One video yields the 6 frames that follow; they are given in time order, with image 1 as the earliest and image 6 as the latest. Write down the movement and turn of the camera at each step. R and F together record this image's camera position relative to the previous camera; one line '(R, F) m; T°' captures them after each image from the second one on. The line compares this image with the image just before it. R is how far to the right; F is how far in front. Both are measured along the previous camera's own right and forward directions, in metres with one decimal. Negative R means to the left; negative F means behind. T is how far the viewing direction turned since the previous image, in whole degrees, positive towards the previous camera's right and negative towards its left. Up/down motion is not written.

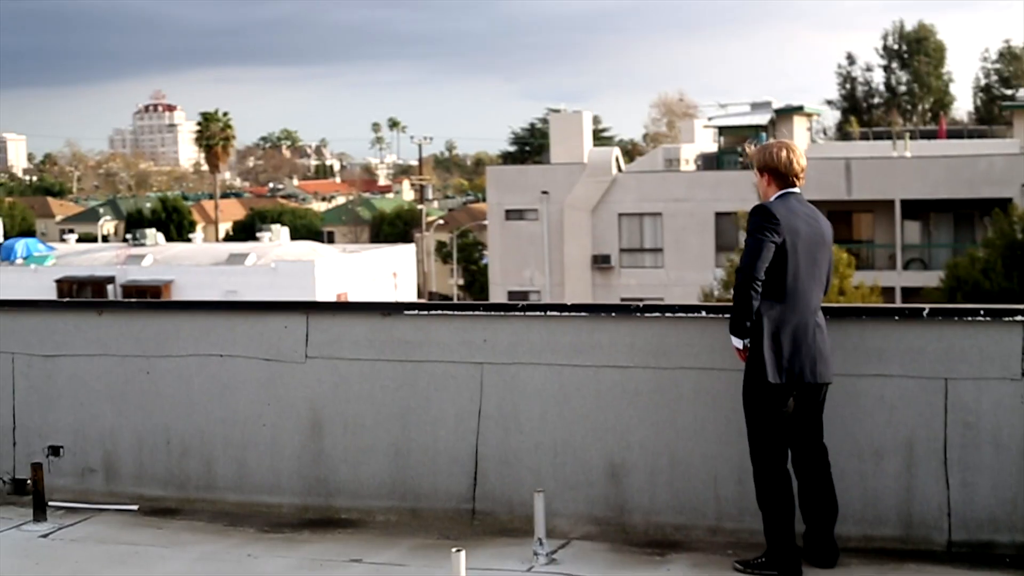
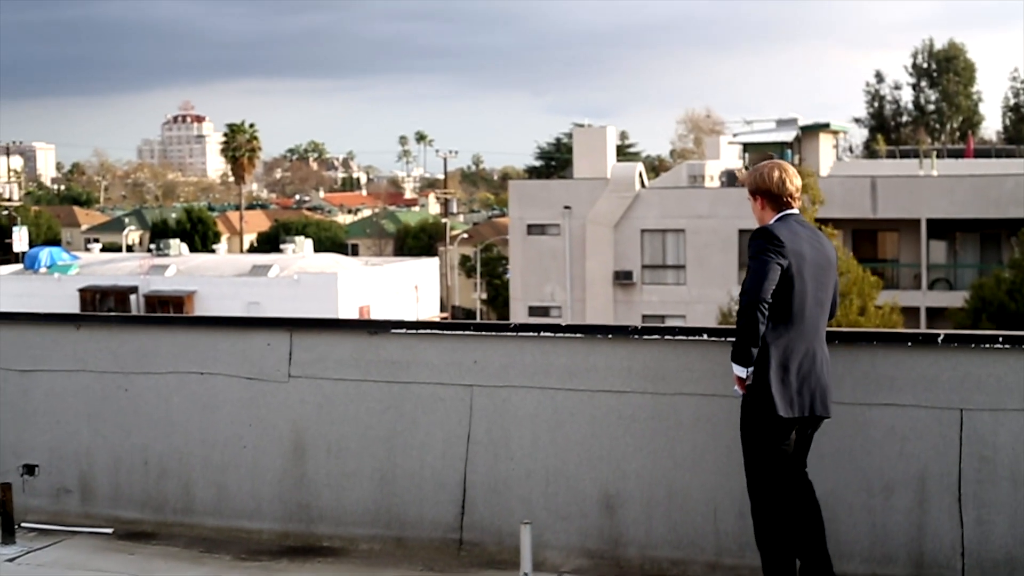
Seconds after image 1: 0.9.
(+0.1, +0.3) m; -1°
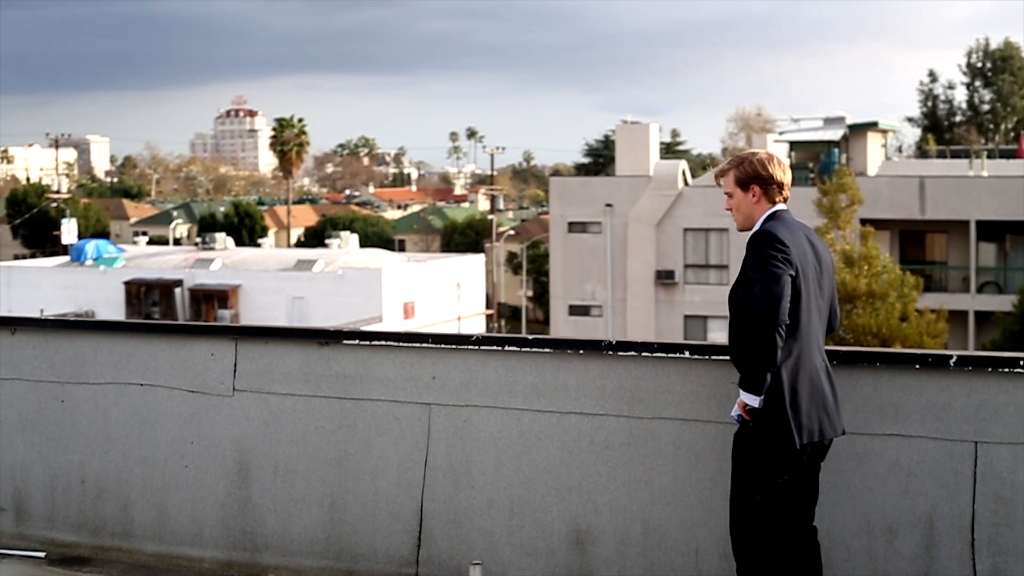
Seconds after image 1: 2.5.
(+0.3, +0.6) m; -2°
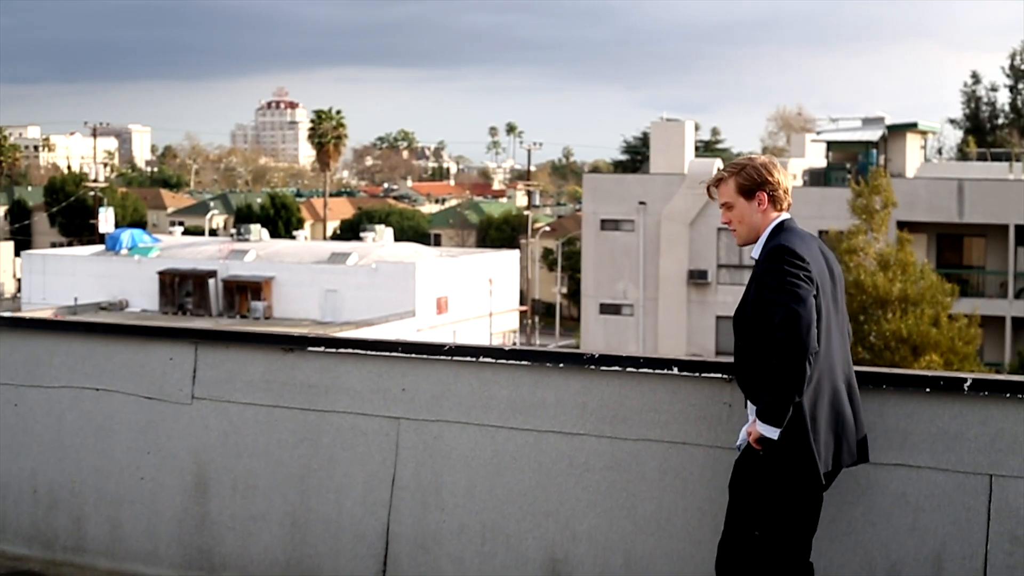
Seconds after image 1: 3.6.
(+0.2, +0.4) m; -2°
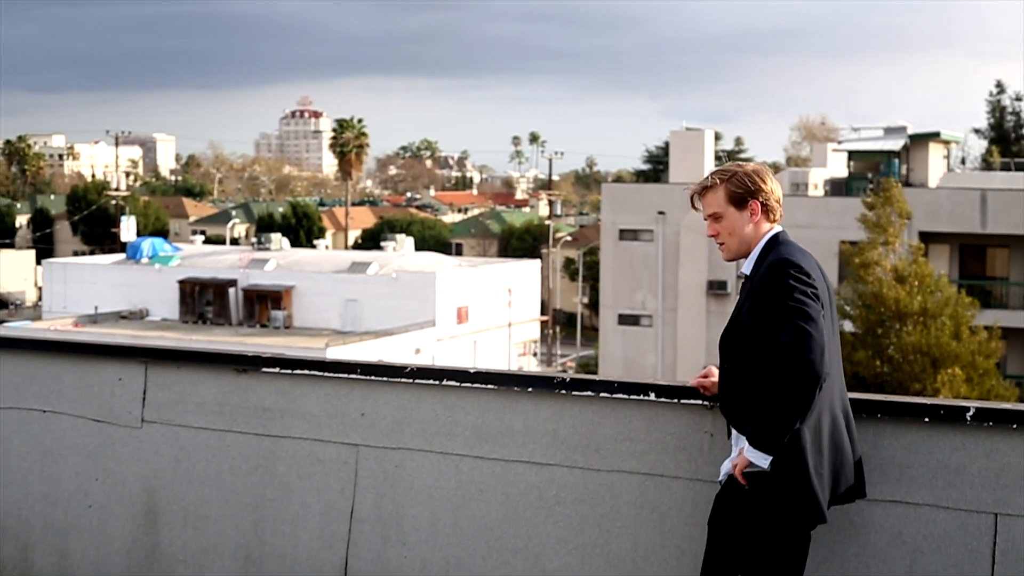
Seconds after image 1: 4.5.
(+0.2, +0.3) m; -1°
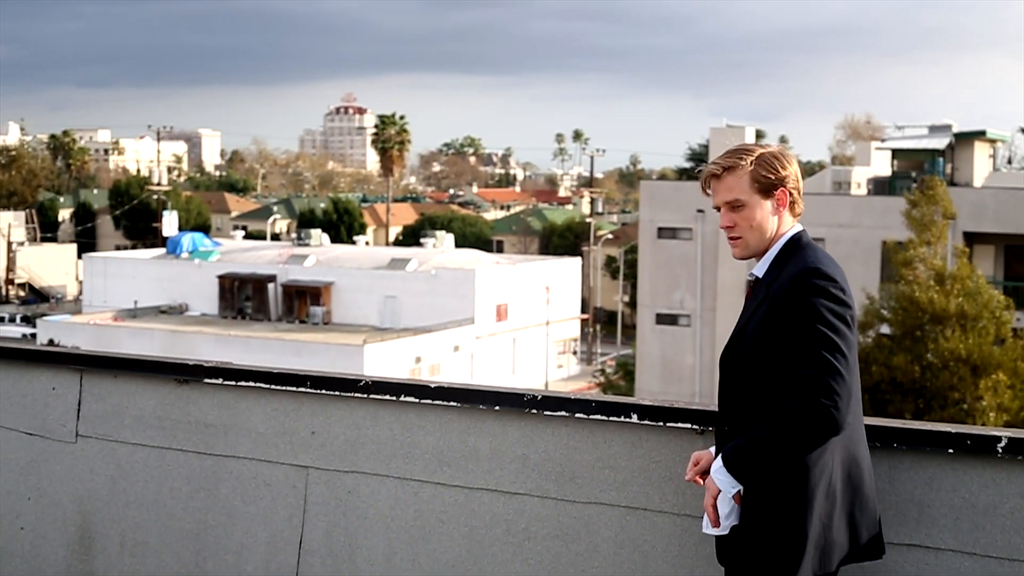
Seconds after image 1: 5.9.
(+0.2, +0.5) m; -2°
